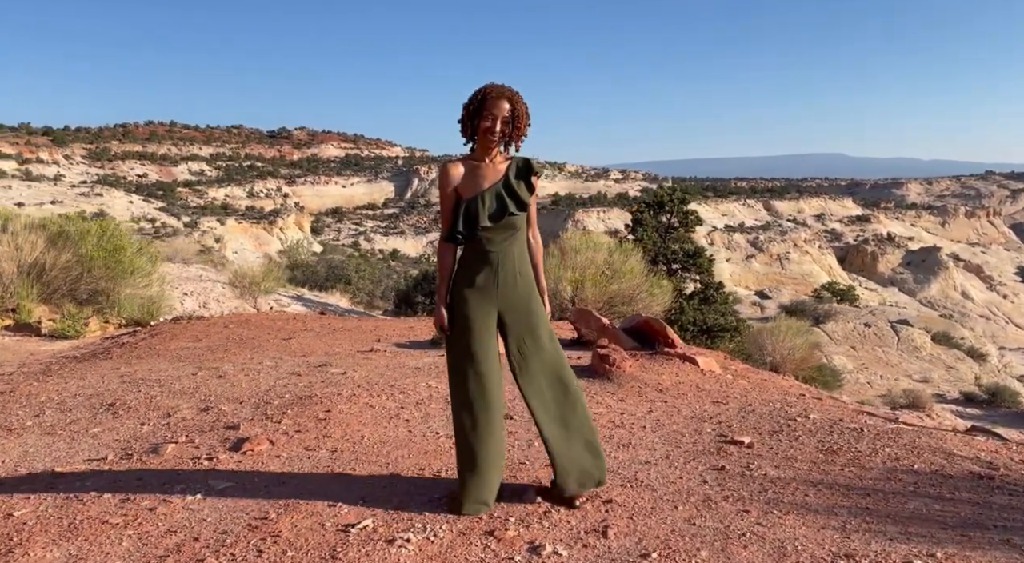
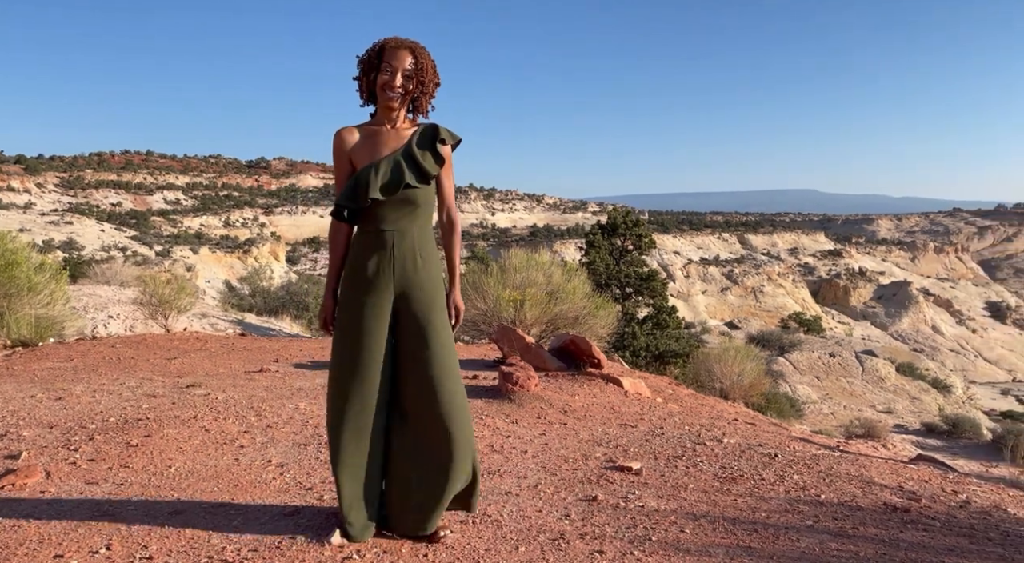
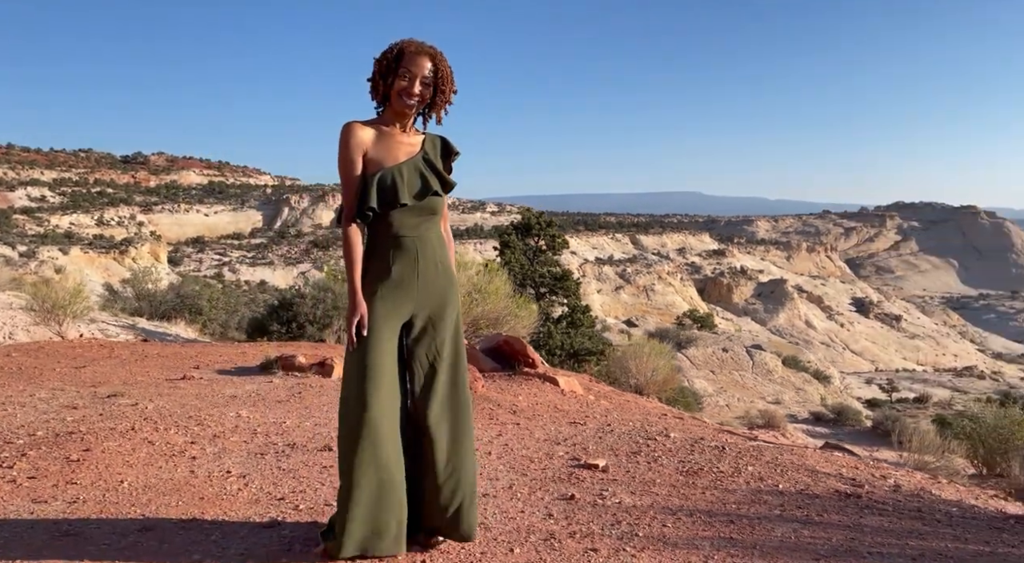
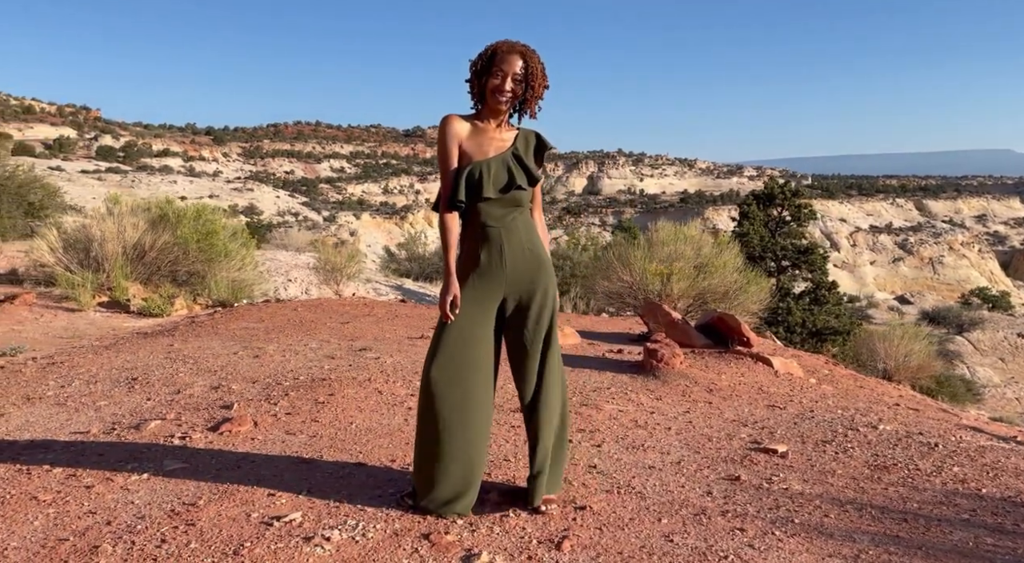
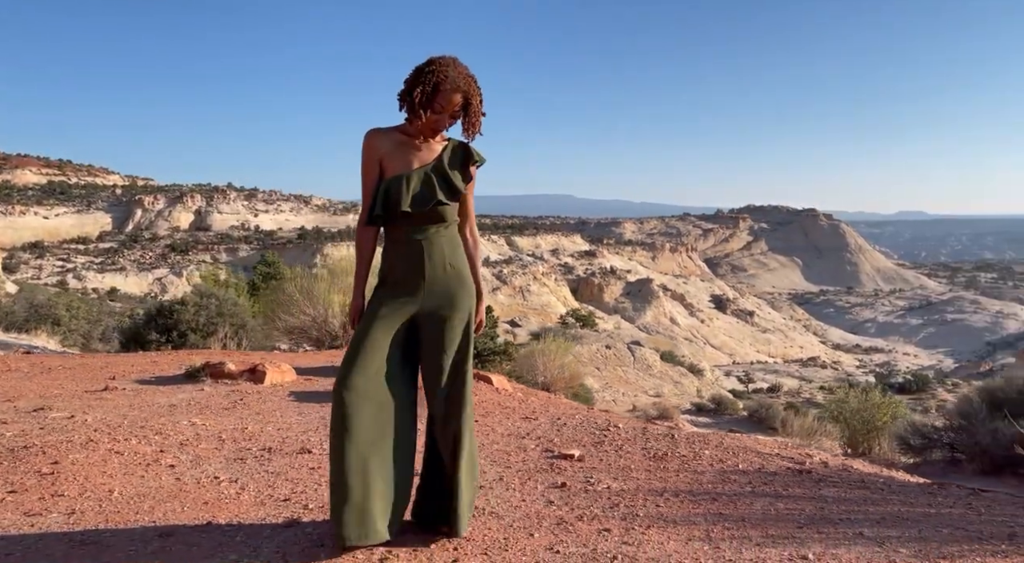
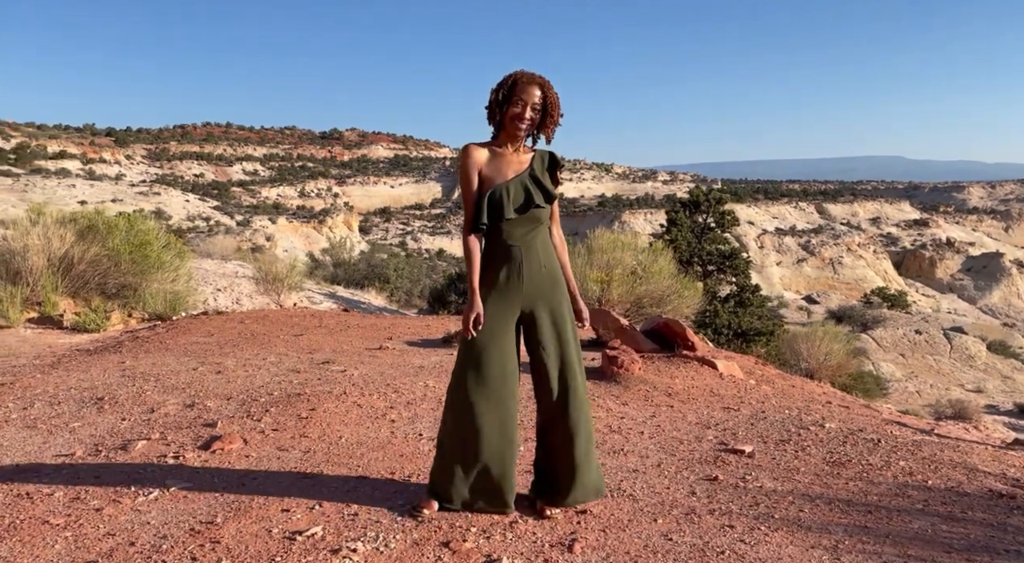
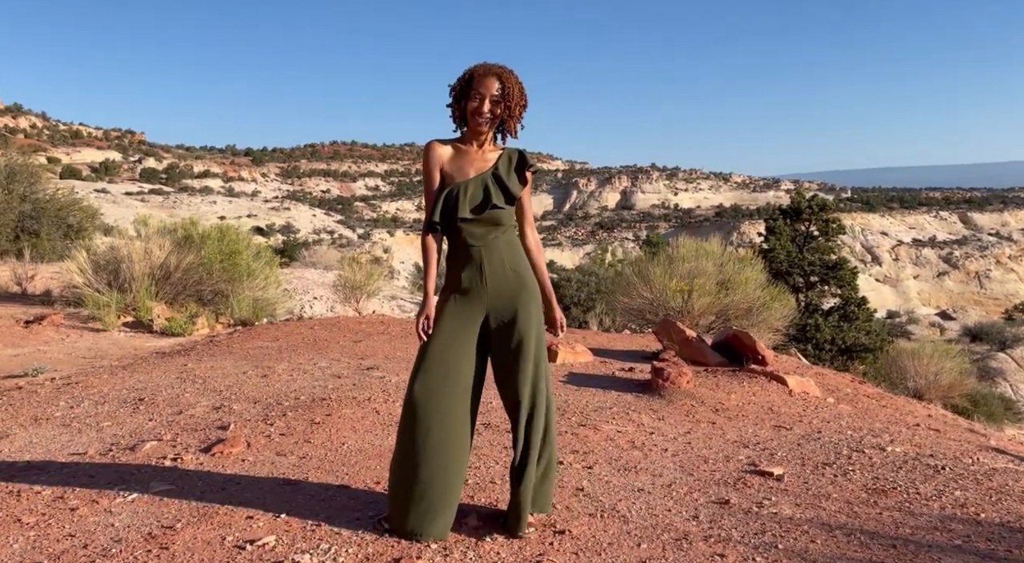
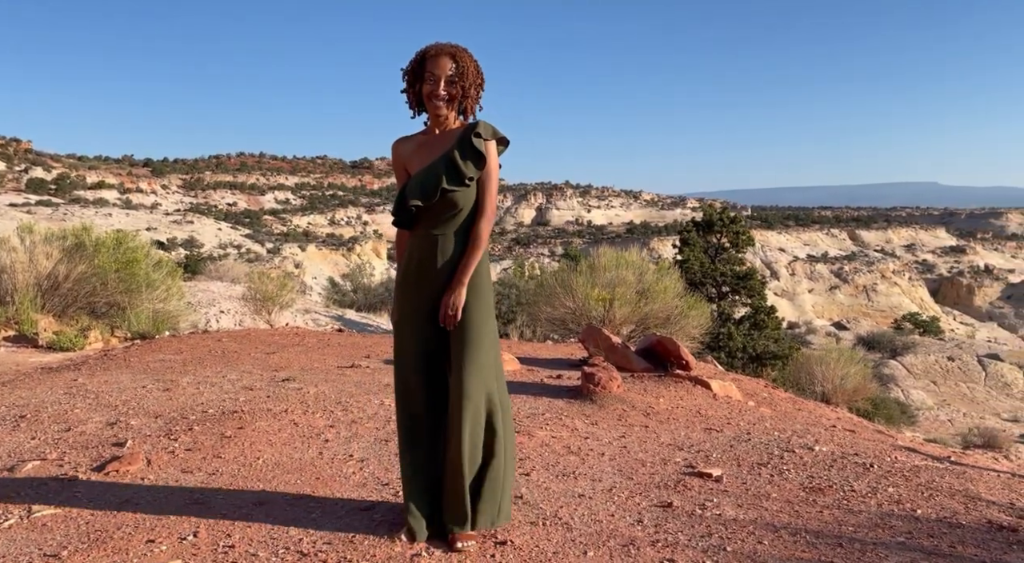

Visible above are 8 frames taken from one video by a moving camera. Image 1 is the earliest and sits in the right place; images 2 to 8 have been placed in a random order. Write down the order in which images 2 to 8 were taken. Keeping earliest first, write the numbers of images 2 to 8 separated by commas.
6, 4, 7, 8, 2, 3, 5
